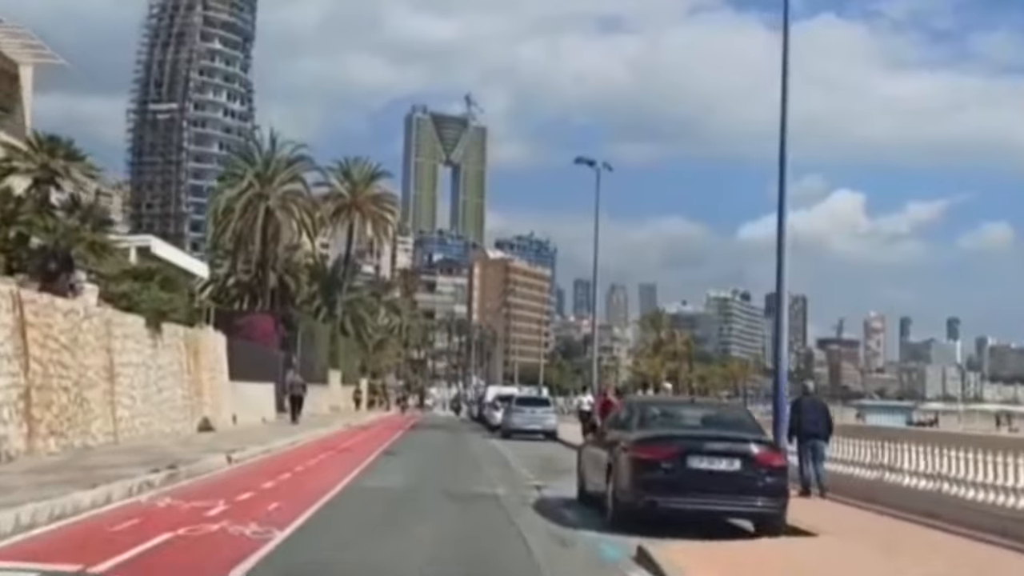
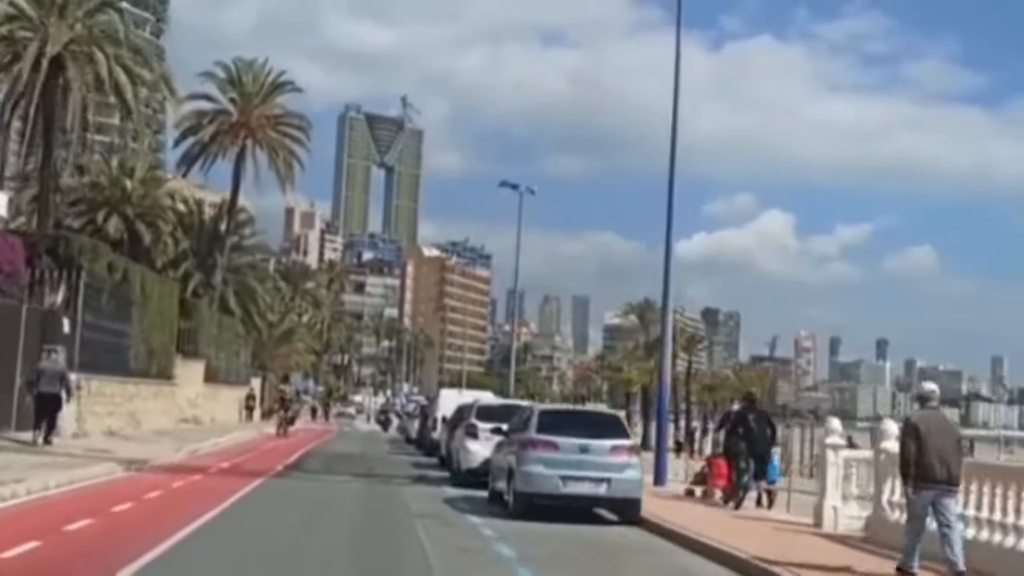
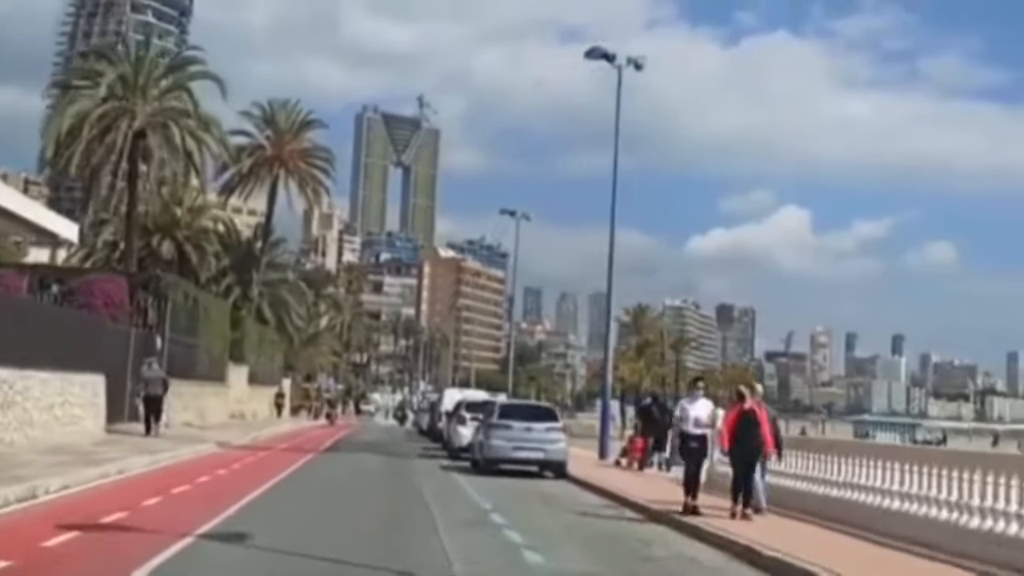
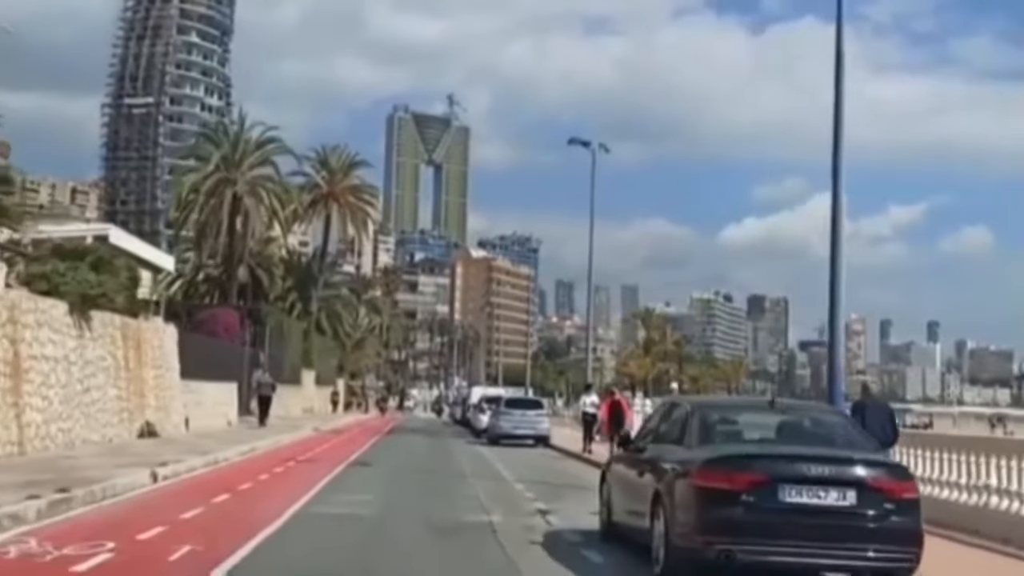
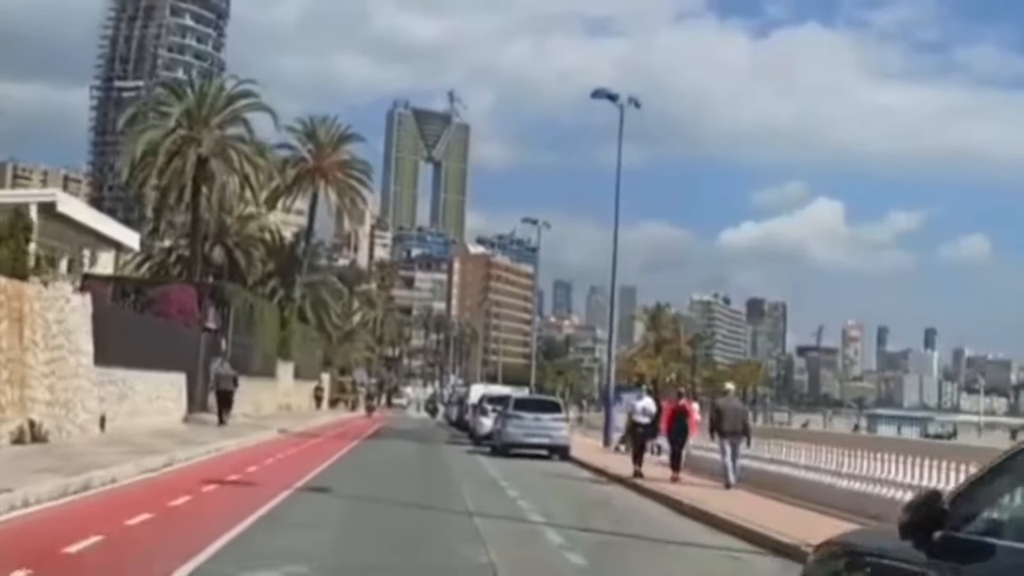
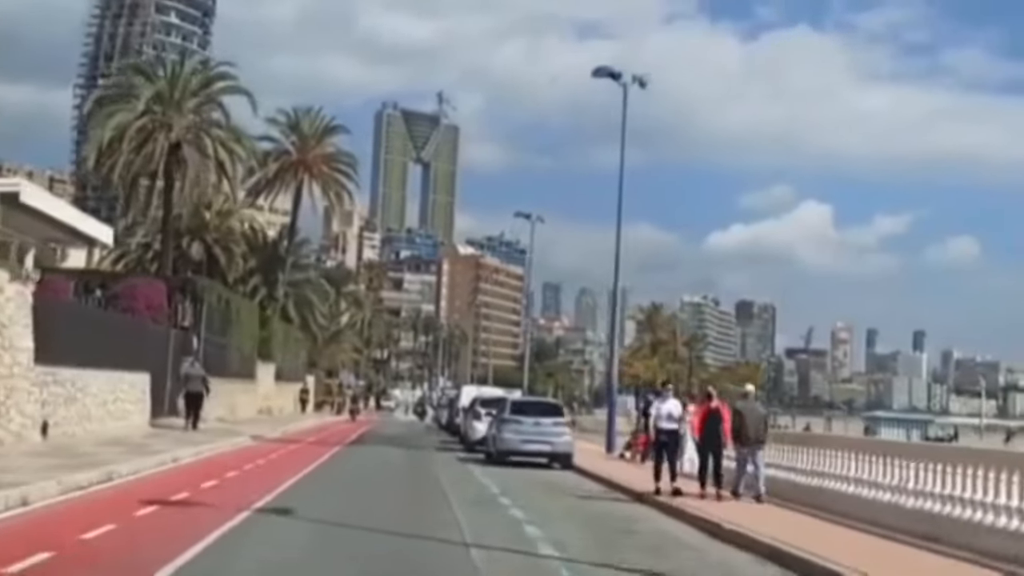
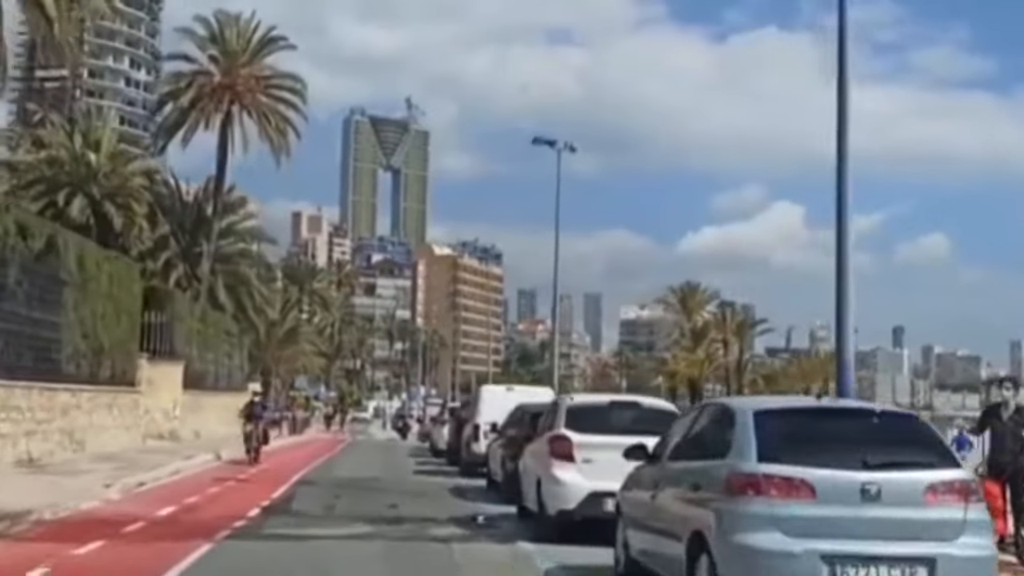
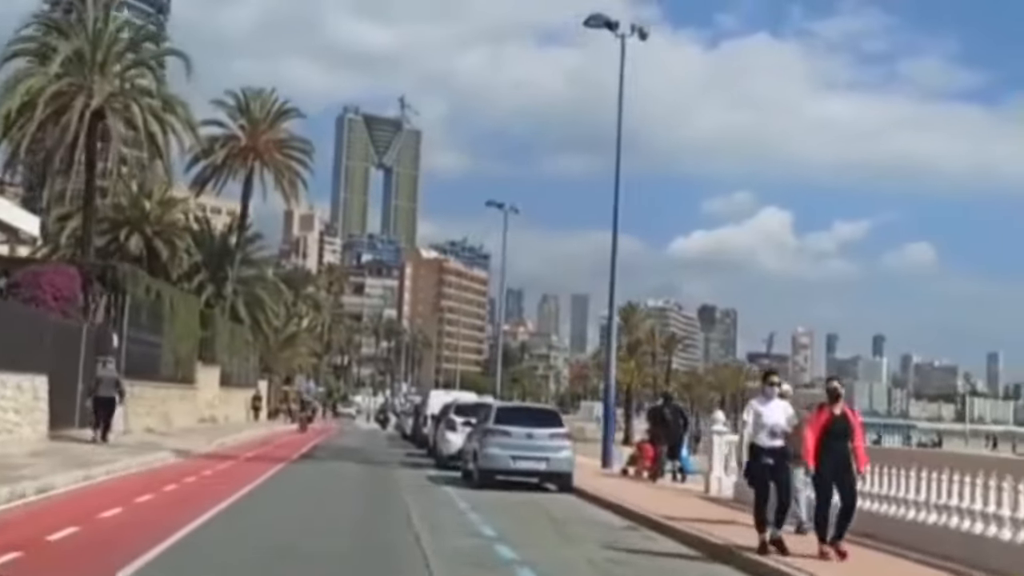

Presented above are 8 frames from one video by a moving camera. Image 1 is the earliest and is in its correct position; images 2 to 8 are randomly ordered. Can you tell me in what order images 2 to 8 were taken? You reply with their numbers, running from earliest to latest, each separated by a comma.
4, 5, 6, 3, 8, 2, 7
